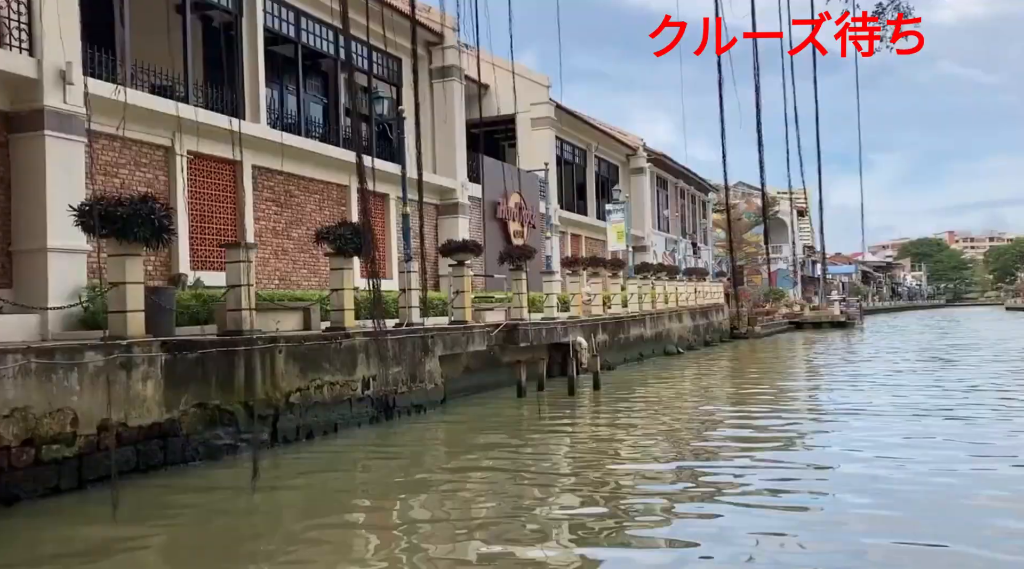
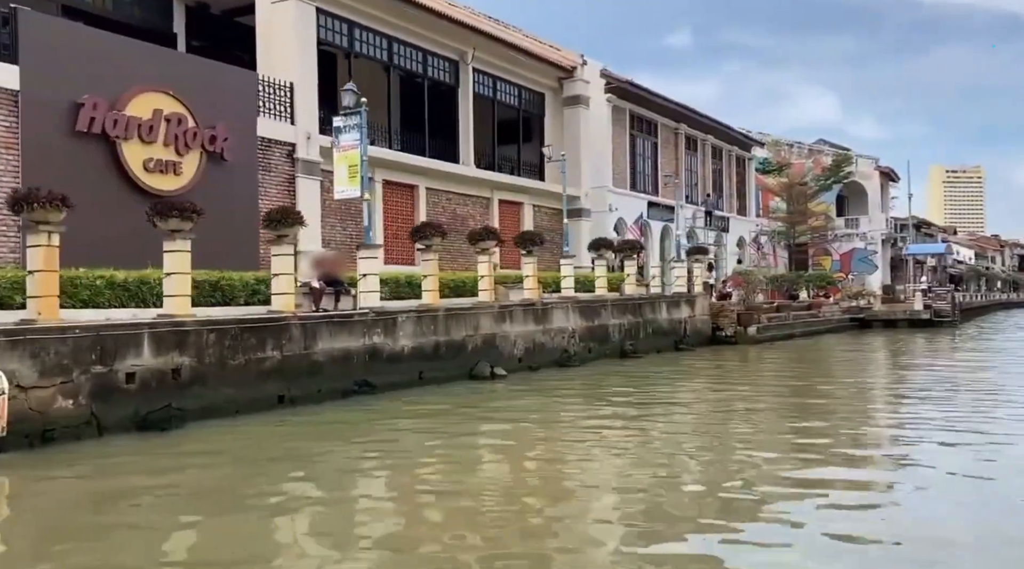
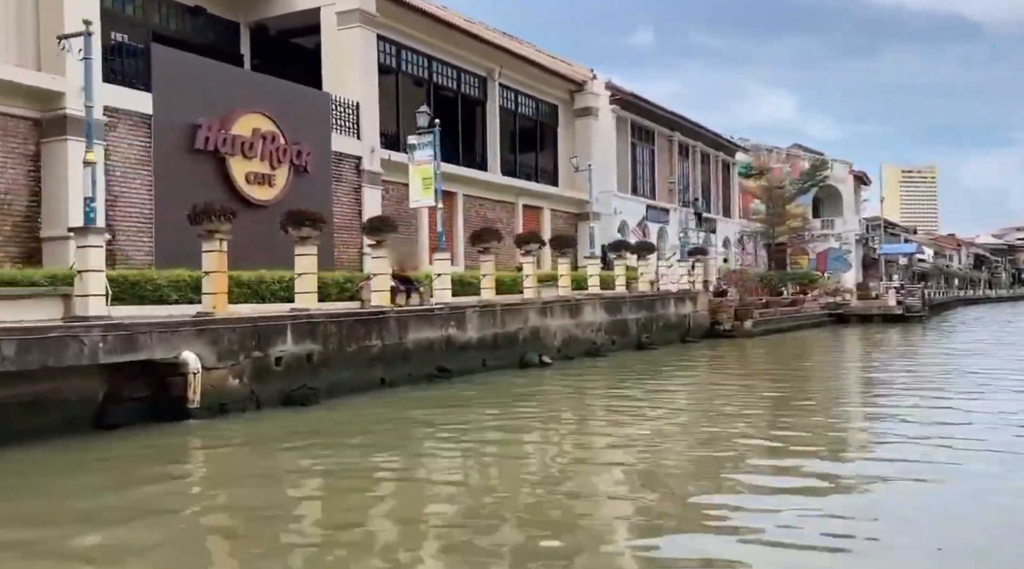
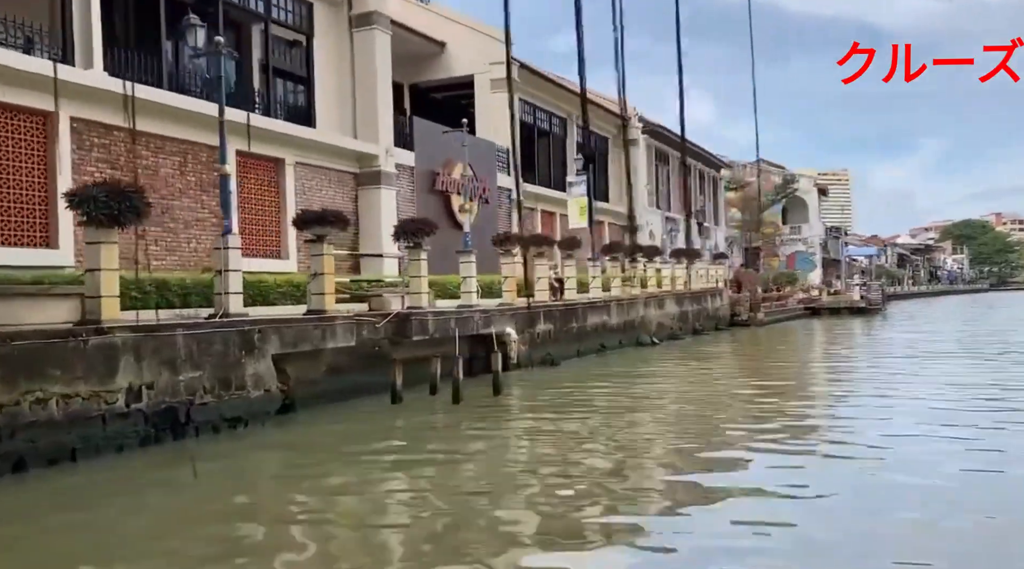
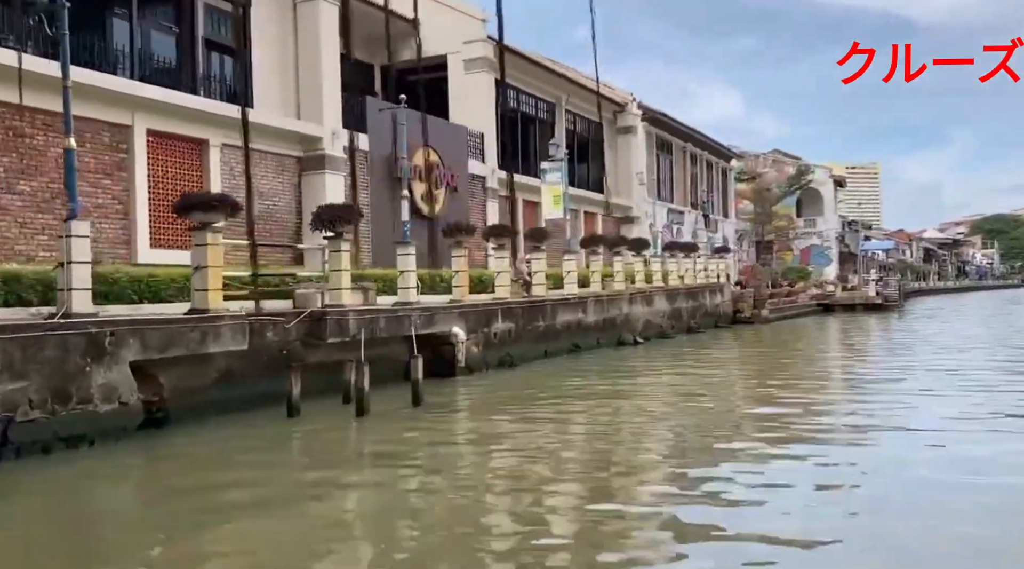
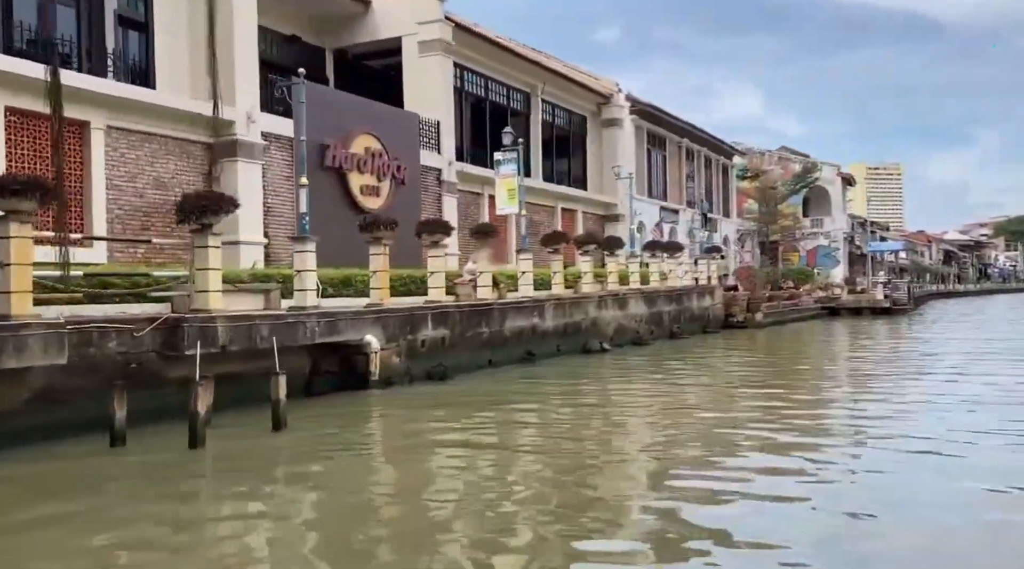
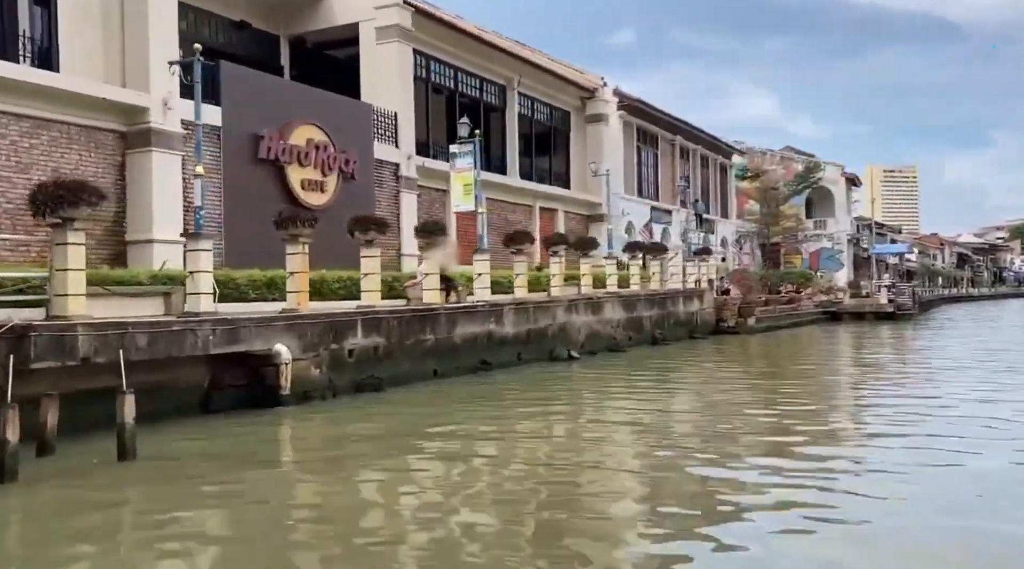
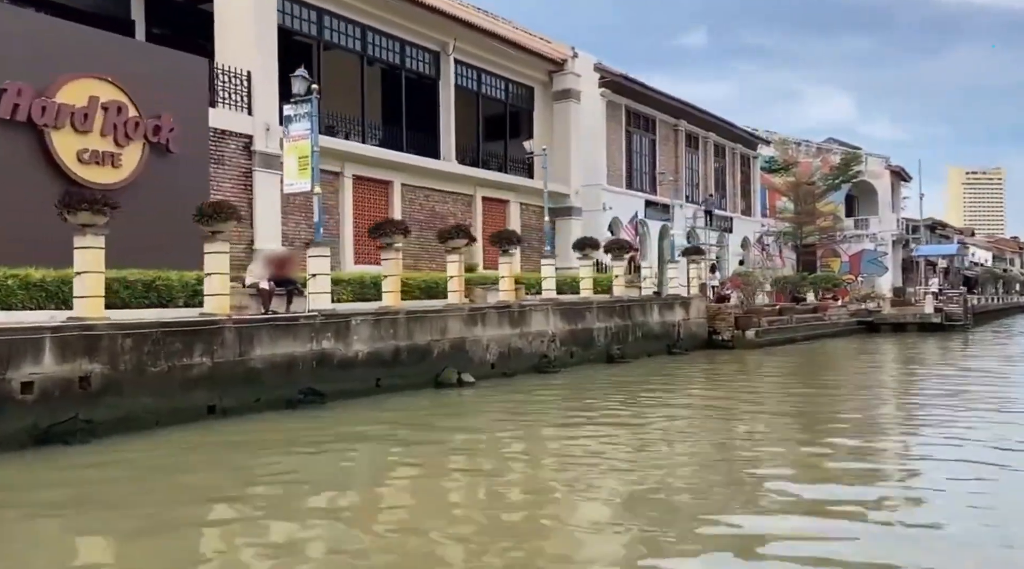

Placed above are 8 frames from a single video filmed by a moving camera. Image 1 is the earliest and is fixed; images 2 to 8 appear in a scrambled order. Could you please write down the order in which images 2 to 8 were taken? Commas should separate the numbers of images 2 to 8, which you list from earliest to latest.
4, 5, 6, 7, 3, 2, 8
